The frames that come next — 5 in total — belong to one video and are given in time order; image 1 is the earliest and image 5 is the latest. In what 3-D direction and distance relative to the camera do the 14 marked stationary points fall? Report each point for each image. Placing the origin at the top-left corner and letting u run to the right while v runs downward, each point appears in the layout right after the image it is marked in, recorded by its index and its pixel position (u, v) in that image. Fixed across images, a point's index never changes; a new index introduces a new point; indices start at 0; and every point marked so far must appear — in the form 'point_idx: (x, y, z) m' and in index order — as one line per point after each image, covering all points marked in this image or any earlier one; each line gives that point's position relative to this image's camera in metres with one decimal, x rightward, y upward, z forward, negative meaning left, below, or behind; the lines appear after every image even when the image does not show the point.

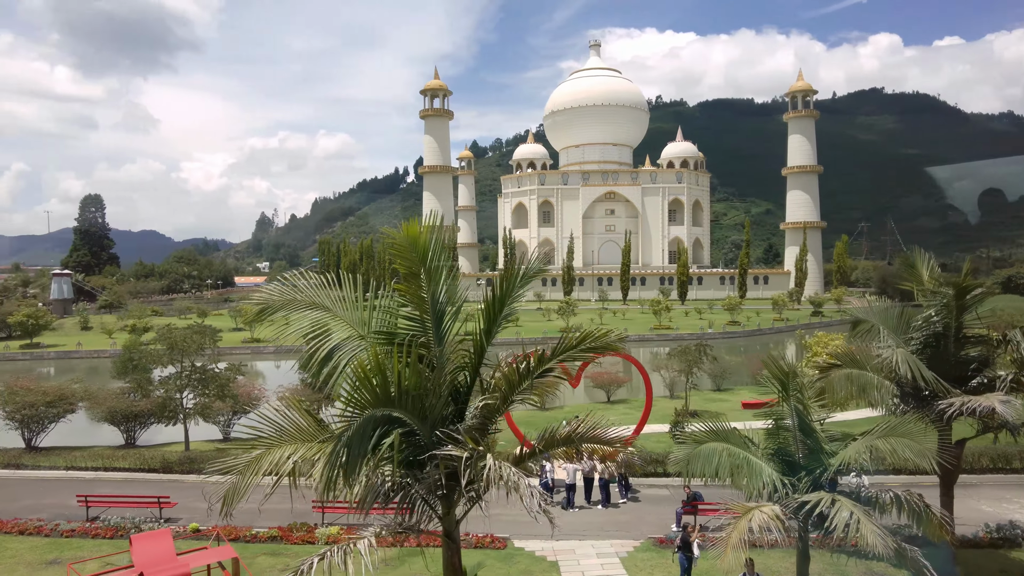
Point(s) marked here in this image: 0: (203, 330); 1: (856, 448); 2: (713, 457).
0: (-7.2, -0.9, +14.8) m
1: (+3.3, -1.5, +6.3) m
2: (+2.0, -1.7, +6.5) m
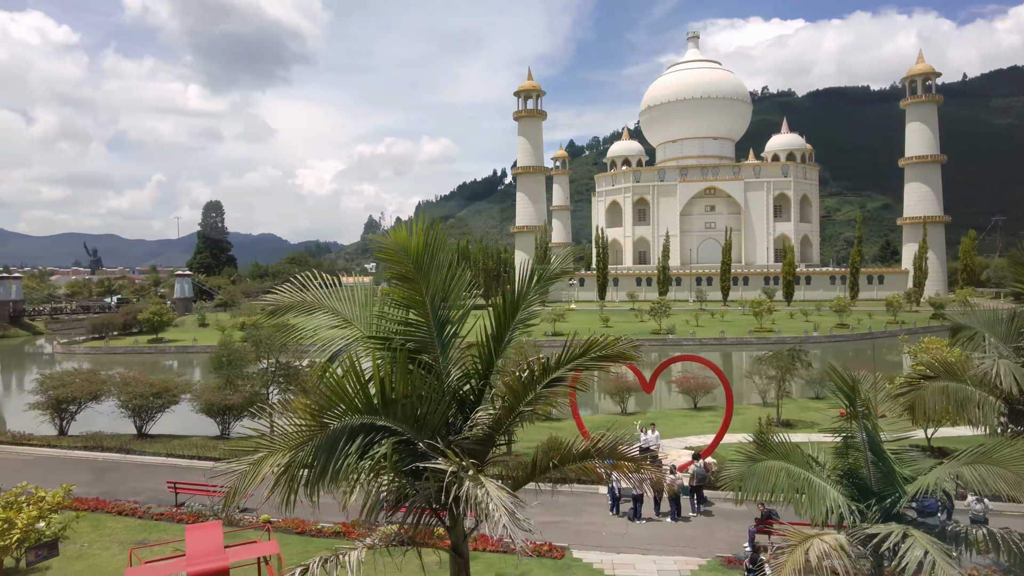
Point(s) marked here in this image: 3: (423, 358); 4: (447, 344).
0: (-5.5, -0.9, +15.5) m
1: (+3.6, -1.6, +5.5) m
2: (+2.4, -1.7, +5.9) m
3: (-0.6, -0.4, +4.2) m
4: (-0.4, -0.4, +4.3) m
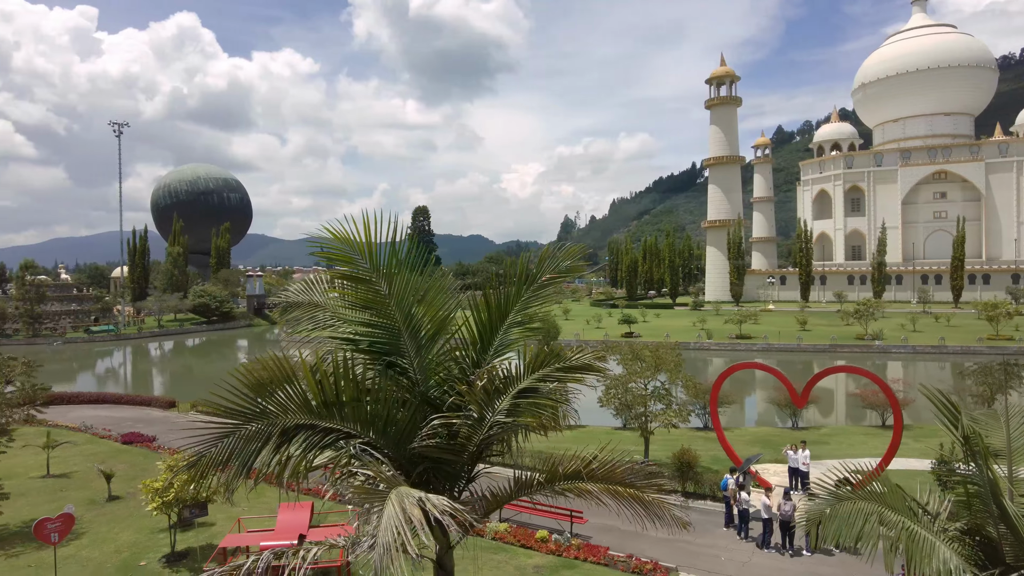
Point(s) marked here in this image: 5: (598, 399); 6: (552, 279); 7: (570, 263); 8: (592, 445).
0: (-2.0, -0.9, +16.4) m
1: (+3.7, -1.6, +4.1) m
2: (+2.6, -1.7, +4.9) m
3: (-0.7, -0.4, +4.1) m
4: (-0.6, -0.4, +4.1) m
5: (+1.9, -2.4, +14.1) m
6: (+0.2, +0.1, +4.7) m
7: (+0.3, +0.2, +4.7) m
8: (+2.0, -3.8, +15.7) m
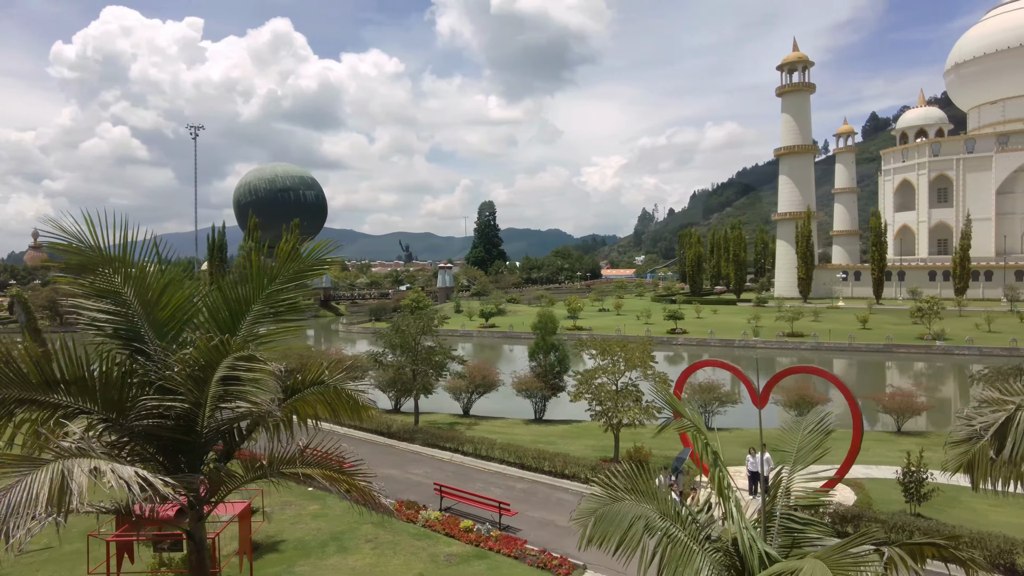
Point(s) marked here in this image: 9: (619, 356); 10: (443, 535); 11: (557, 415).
0: (-2.3, -0.7, +16.8) m
1: (+1.8, -1.6, +3.9) m
2: (+0.8, -1.7, +4.8) m
3: (-2.6, -0.4, +4.5) m
4: (-2.4, -0.3, +4.5) m
5: (+1.3, -2.3, +14.1) m
6: (-1.6, +0.1, +4.9) m
7: (-1.5, +0.2, +4.9) m
8: (+1.6, -3.6, +15.7) m
9: (+2.2, -1.4, +13.5) m
10: (-1.0, -3.8, +10.0) m
11: (+1.3, -3.7, +18.7) m
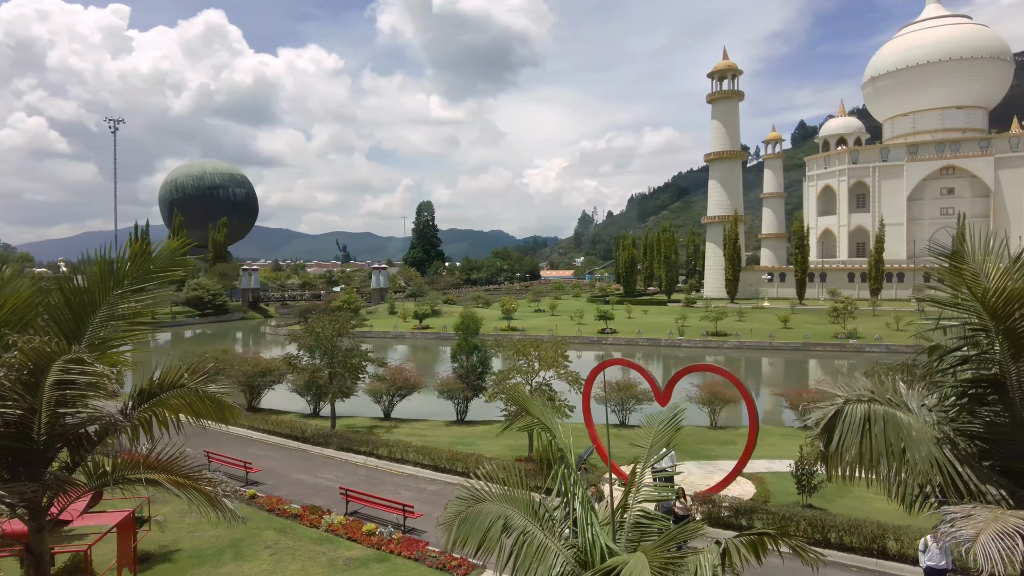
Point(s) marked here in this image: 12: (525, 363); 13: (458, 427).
0: (-4.3, -0.7, +16.5) m
1: (+0.8, -1.6, +4.1) m
2: (-0.2, -1.7, +4.9) m
3: (-3.6, -0.4, +4.2) m
4: (-3.4, -0.3, +4.2) m
5: (-0.5, -2.3, +14.1) m
6: (-2.6, +0.1, +4.8) m
7: (-2.5, +0.2, +4.8) m
8: (-0.4, -3.7, +15.7) m
9: (+0.5, -1.4, +13.6) m
10: (-2.5, -3.8, +9.8) m
11: (-0.9, -3.7, +18.8) m
12: (+0.3, -1.6, +13.6) m
13: (-1.4, -3.6, +17.1) m
